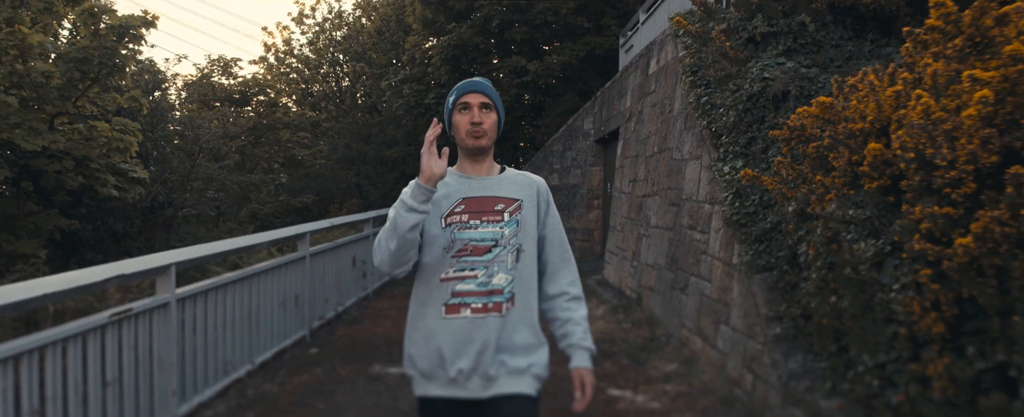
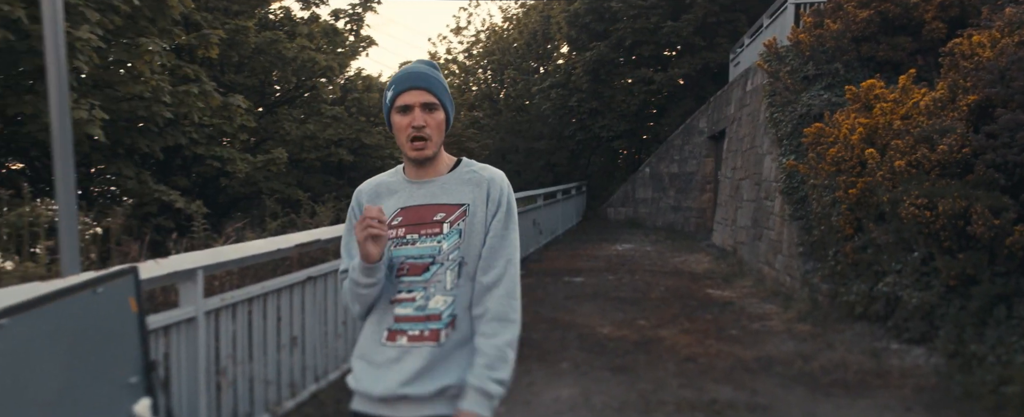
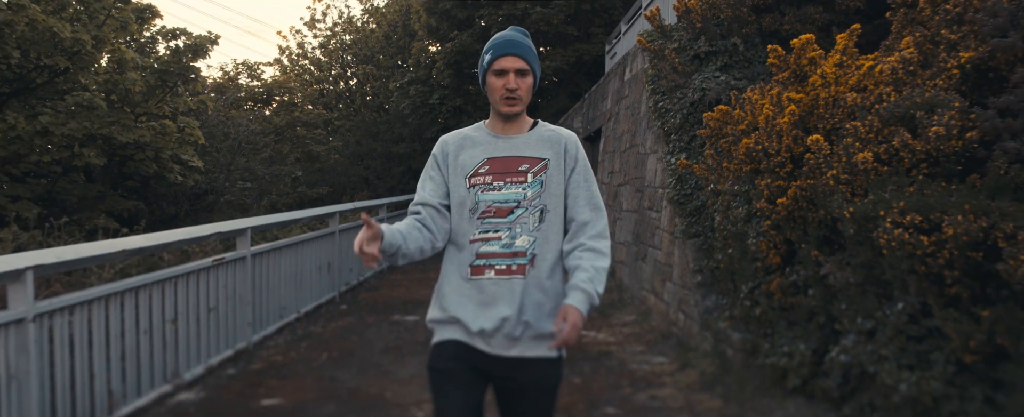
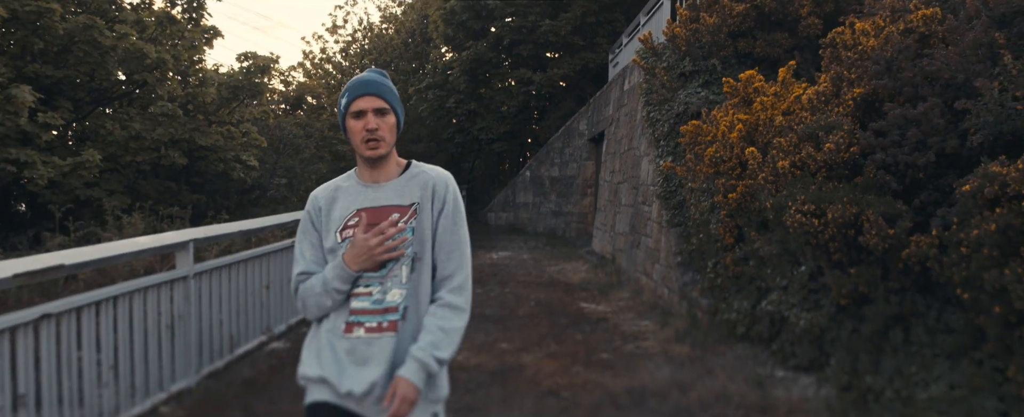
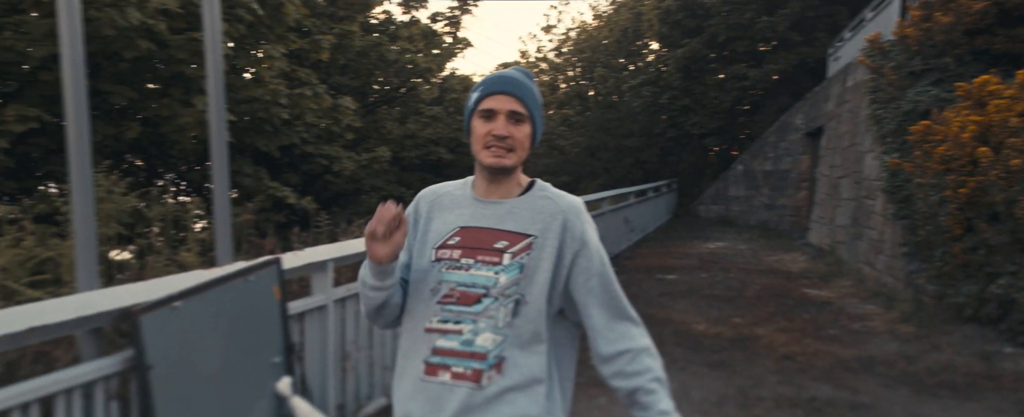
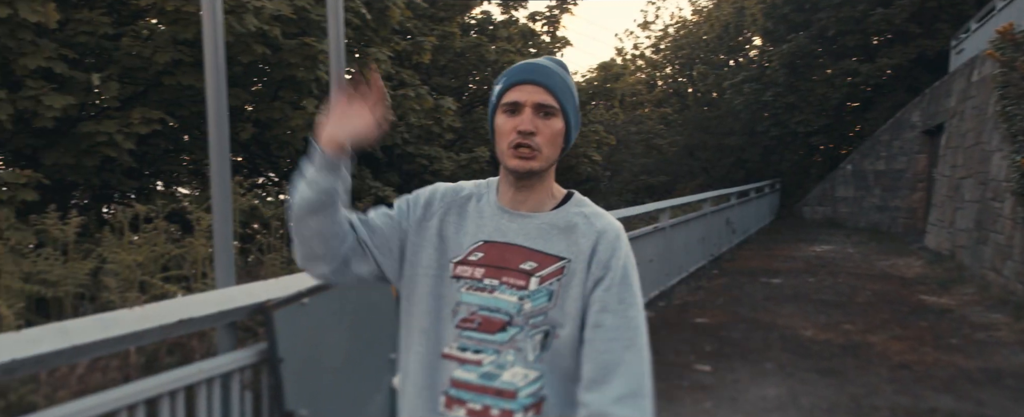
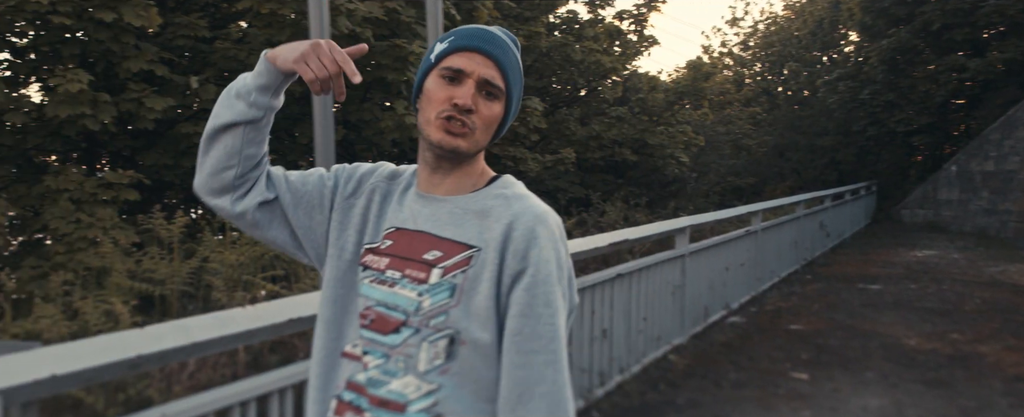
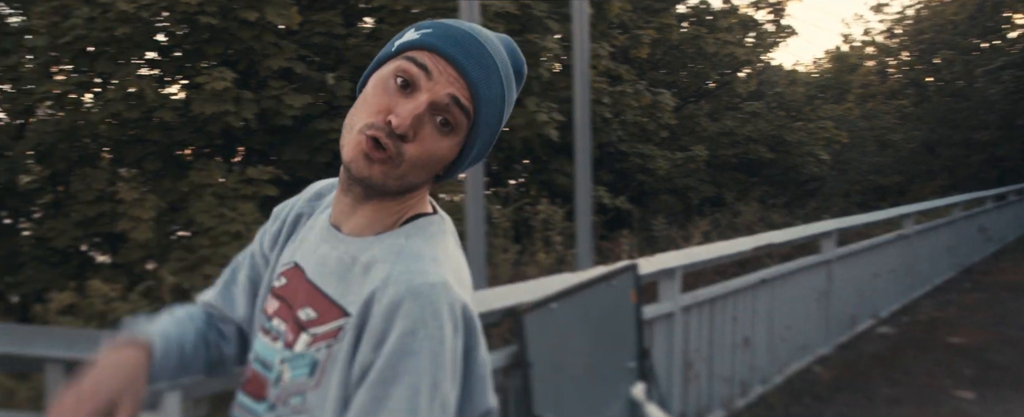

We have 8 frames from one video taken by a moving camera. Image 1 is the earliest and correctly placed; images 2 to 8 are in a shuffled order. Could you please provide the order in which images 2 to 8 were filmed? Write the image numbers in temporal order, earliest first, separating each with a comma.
3, 4, 2, 5, 6, 7, 8
